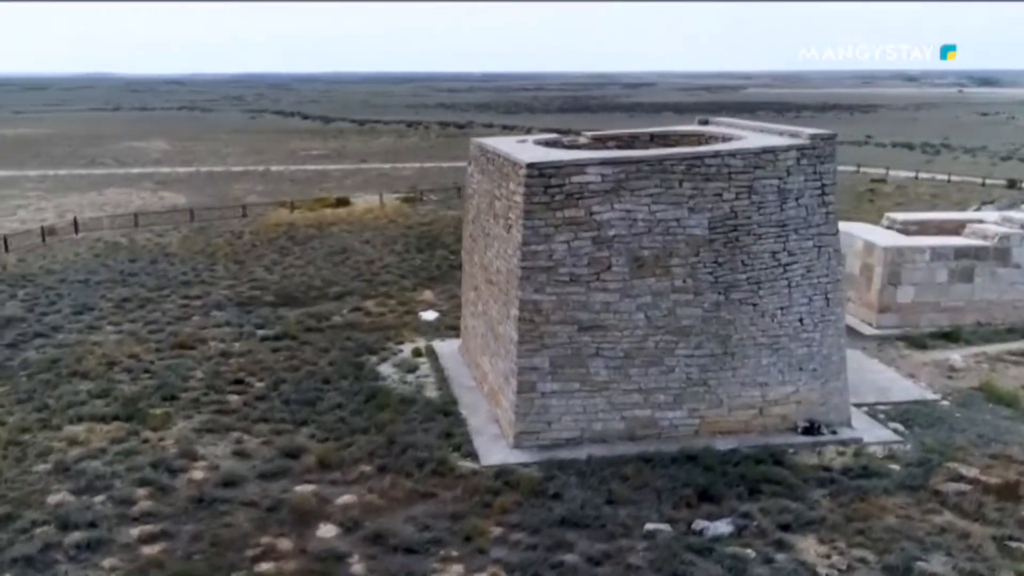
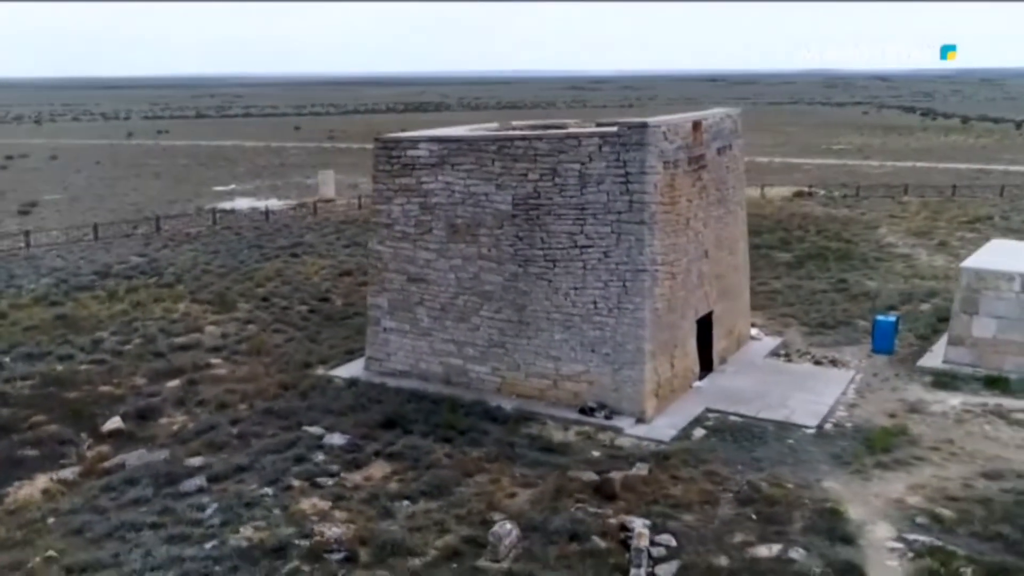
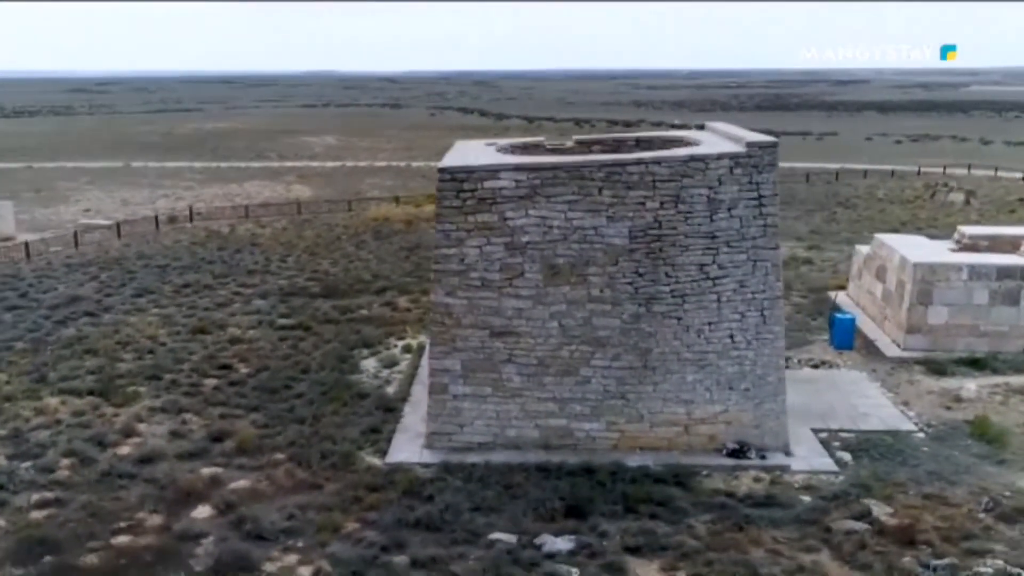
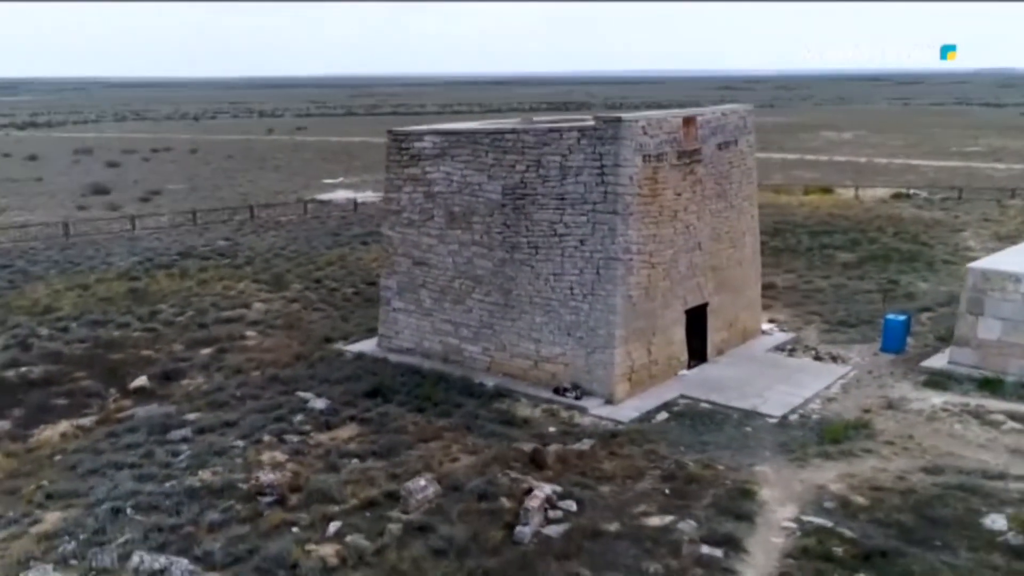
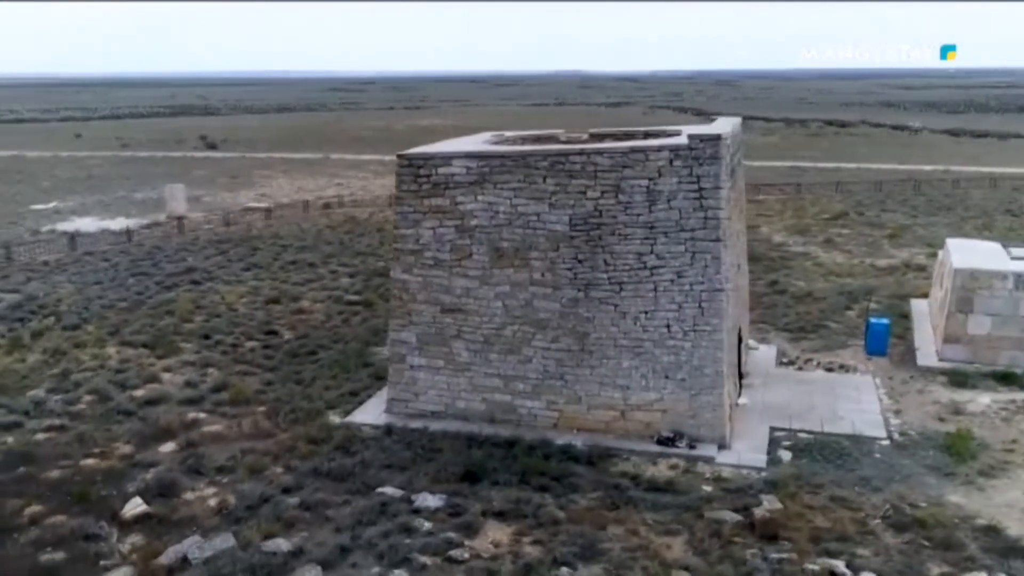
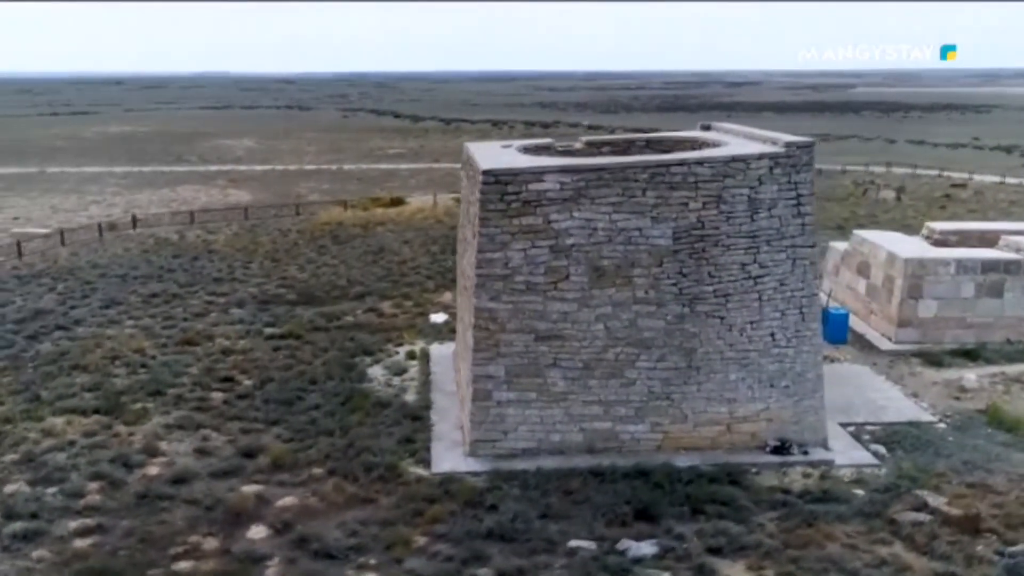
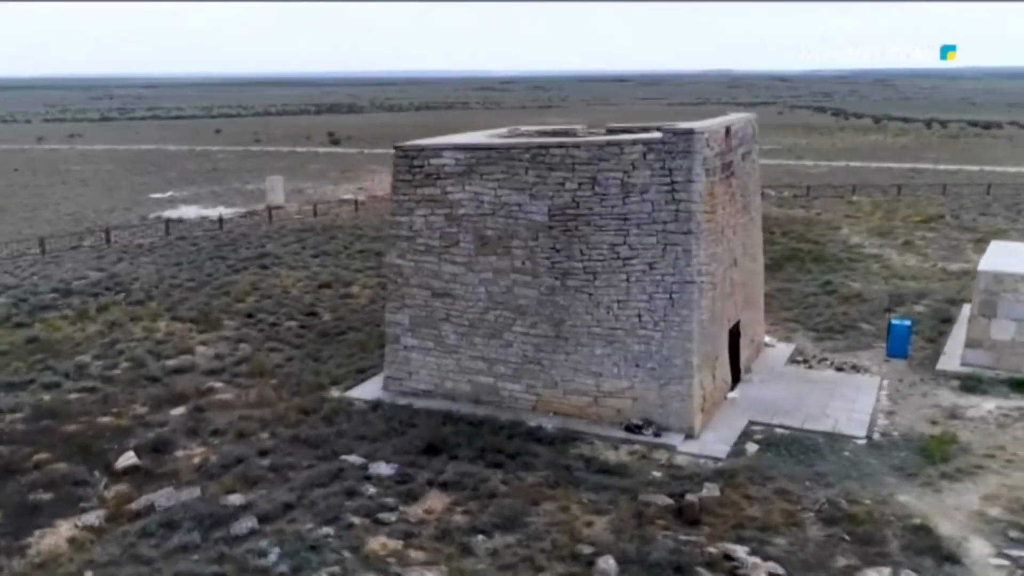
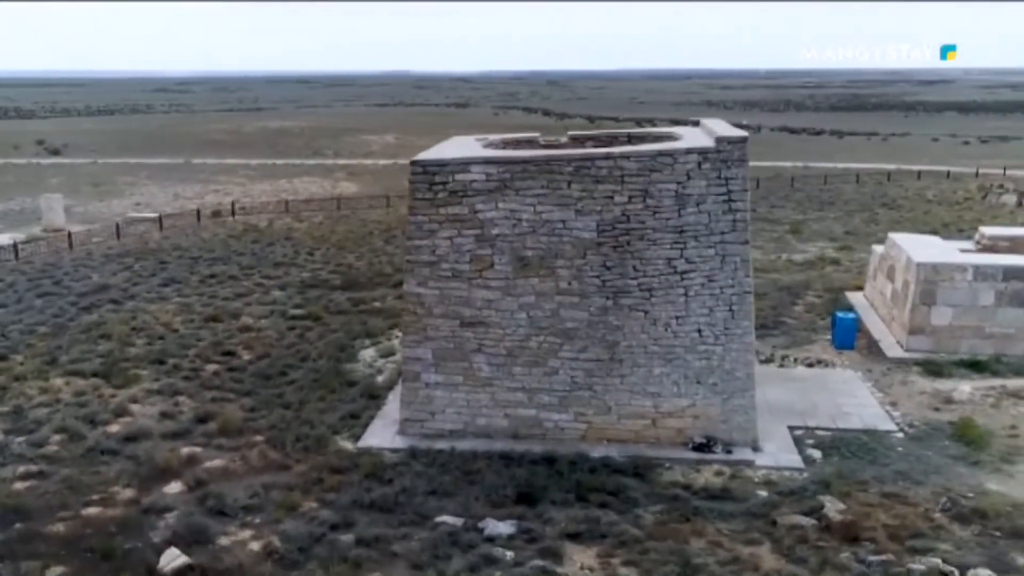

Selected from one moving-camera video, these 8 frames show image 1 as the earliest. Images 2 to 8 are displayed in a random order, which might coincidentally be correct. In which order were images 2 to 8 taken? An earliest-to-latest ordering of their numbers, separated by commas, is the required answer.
6, 3, 8, 5, 7, 2, 4
